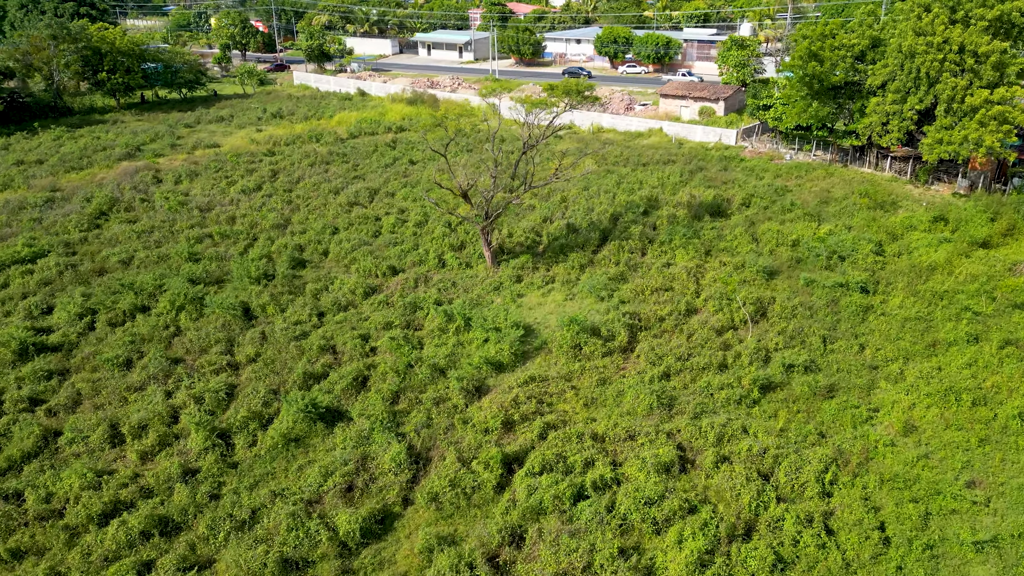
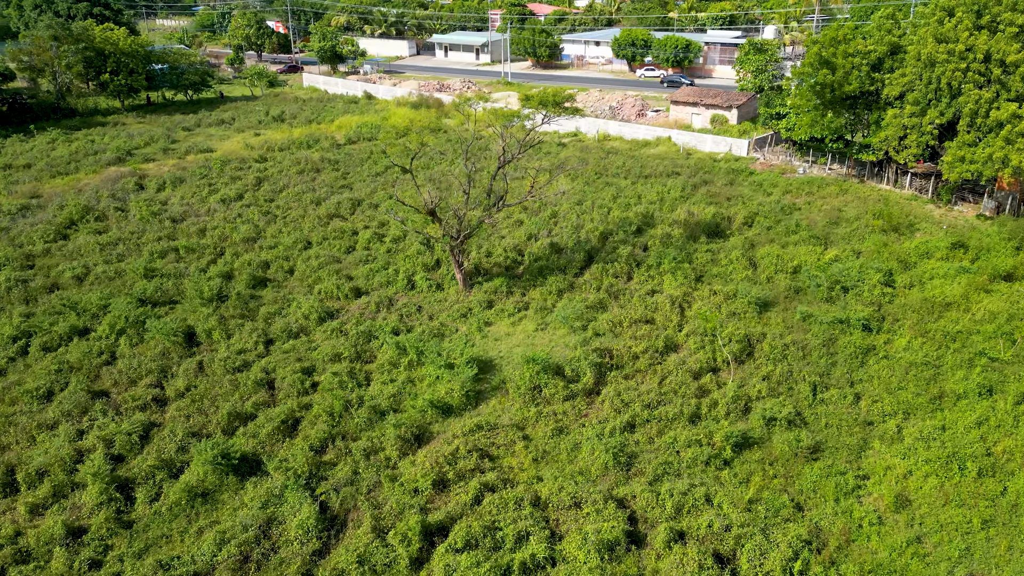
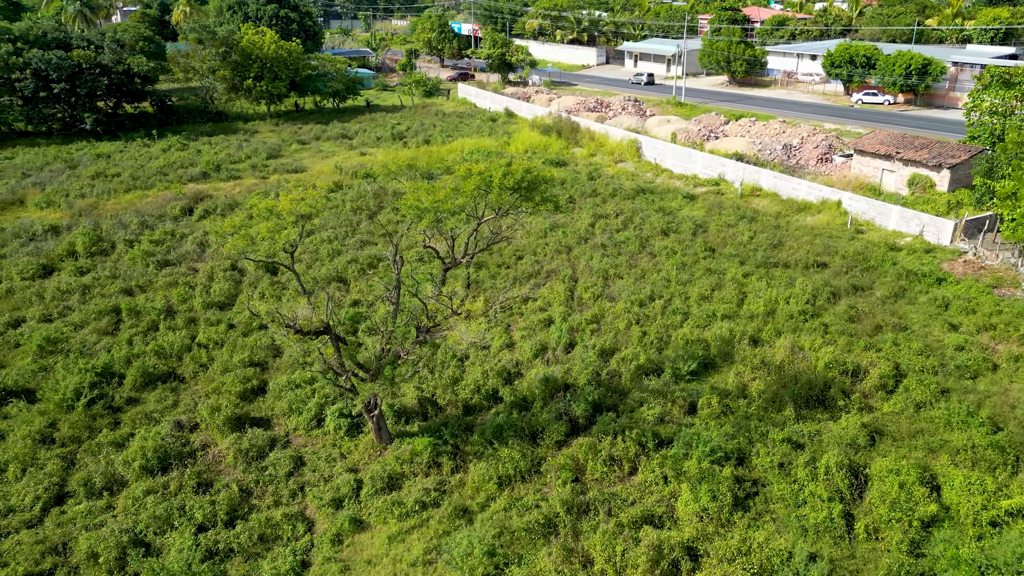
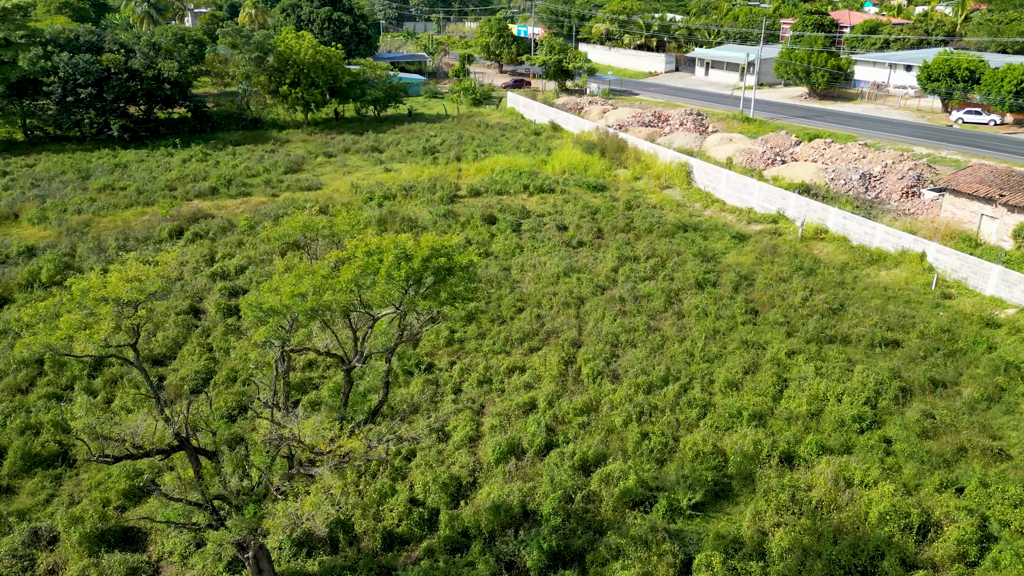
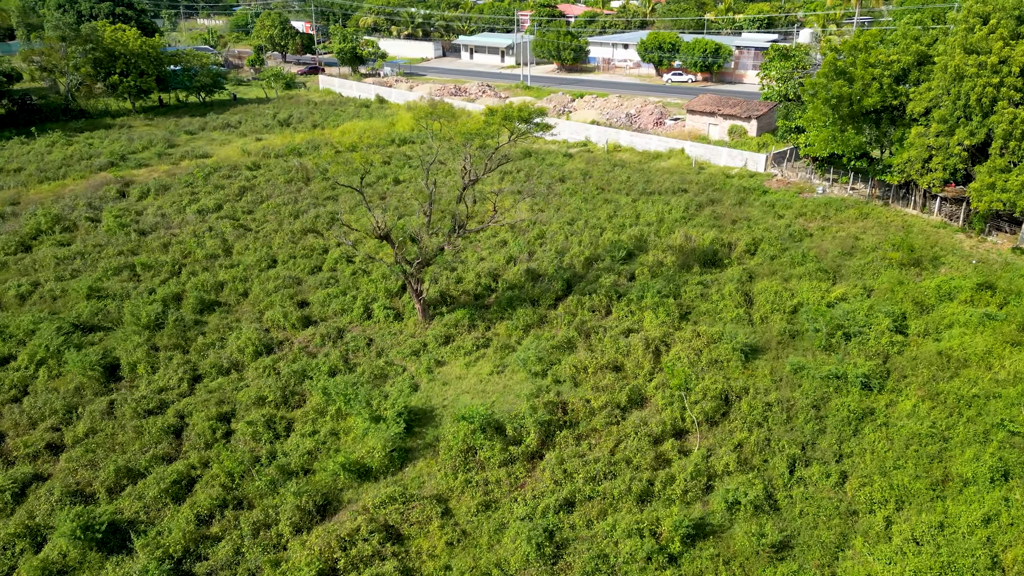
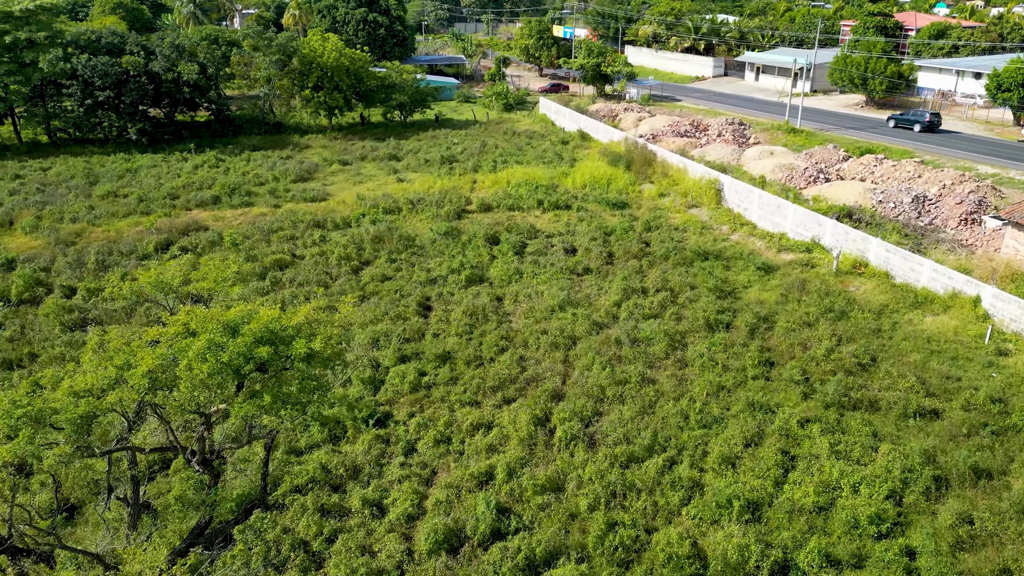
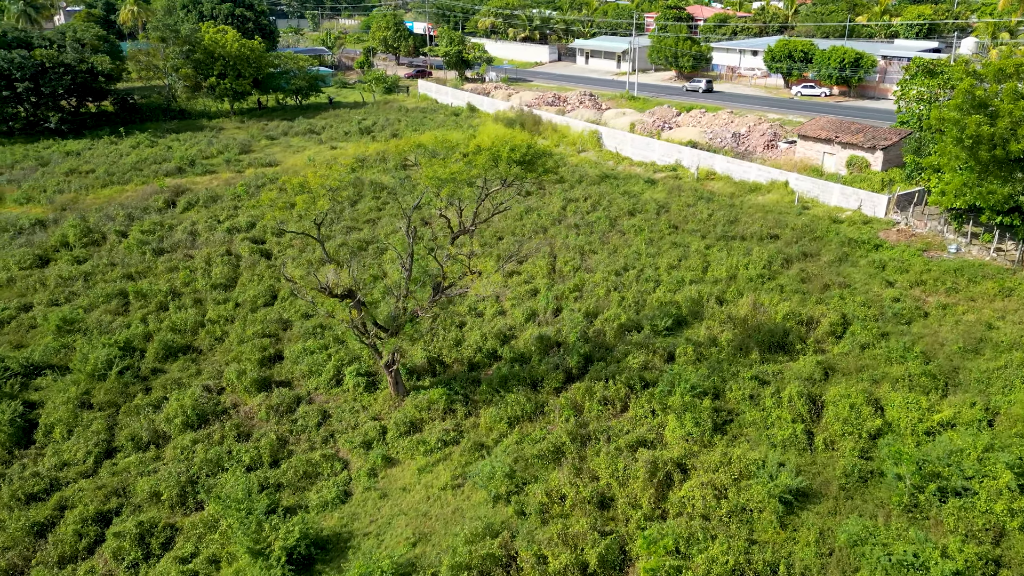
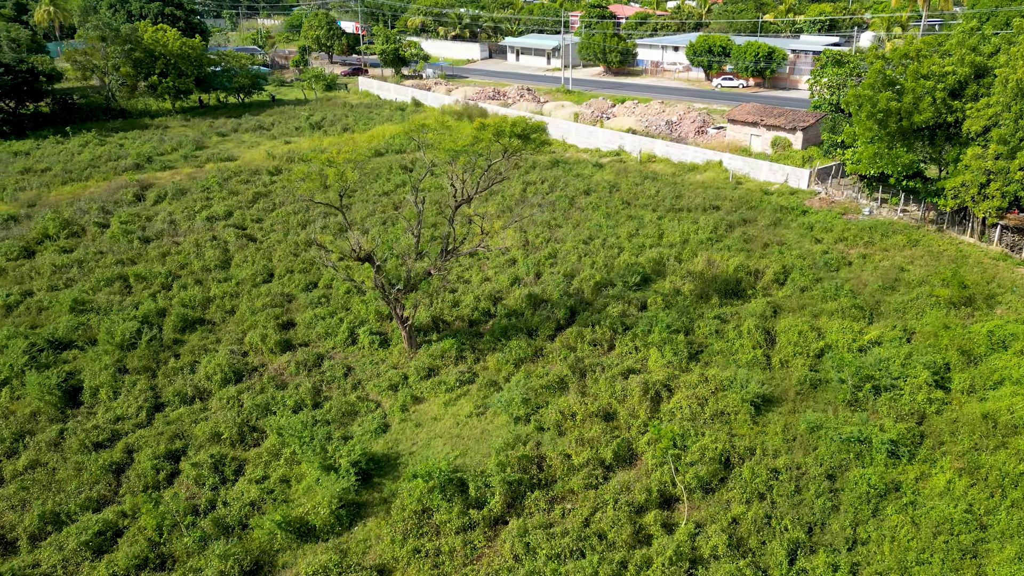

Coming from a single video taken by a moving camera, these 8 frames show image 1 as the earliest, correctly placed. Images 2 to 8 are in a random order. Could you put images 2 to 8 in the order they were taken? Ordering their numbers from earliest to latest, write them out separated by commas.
2, 5, 8, 7, 3, 4, 6
